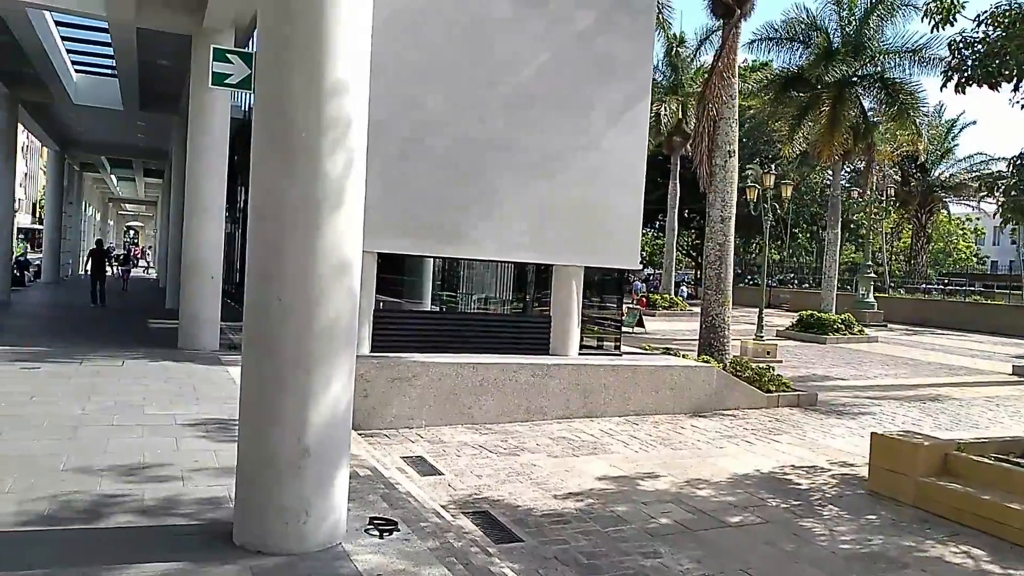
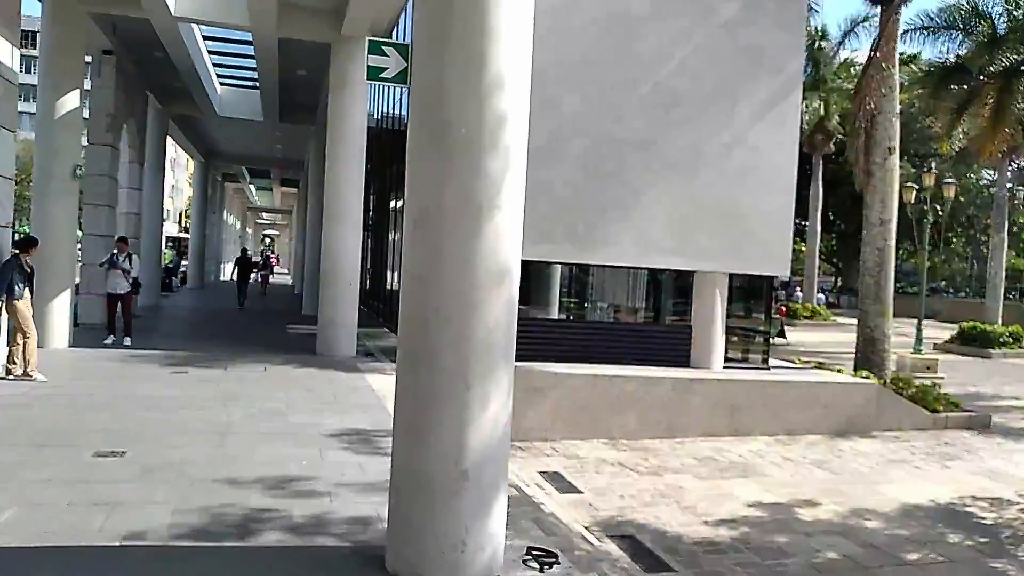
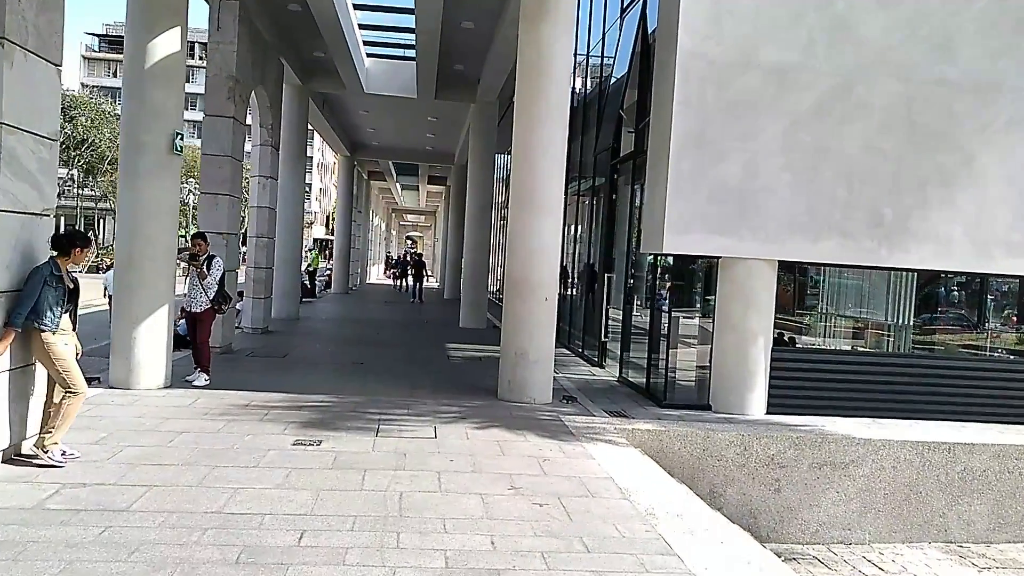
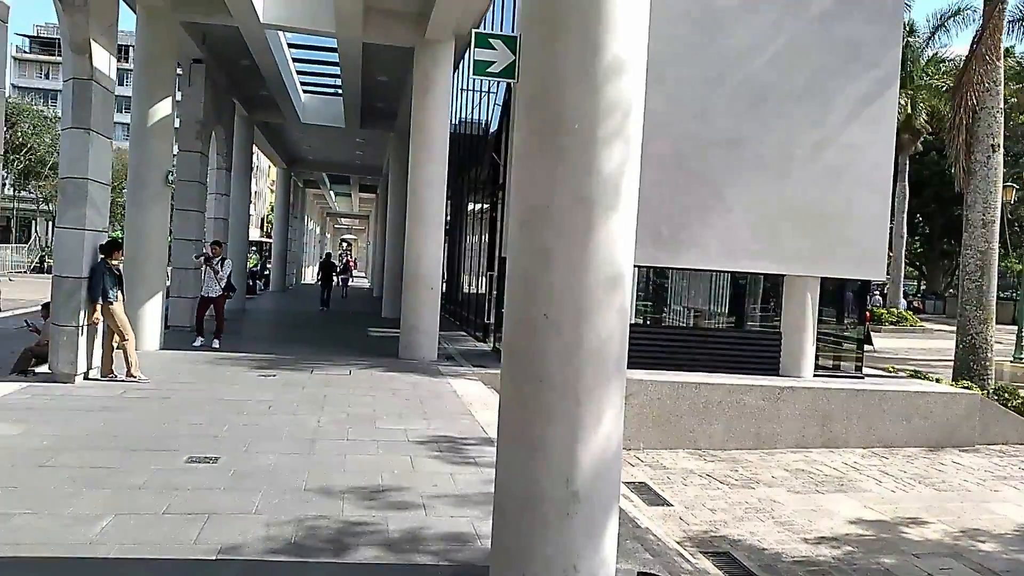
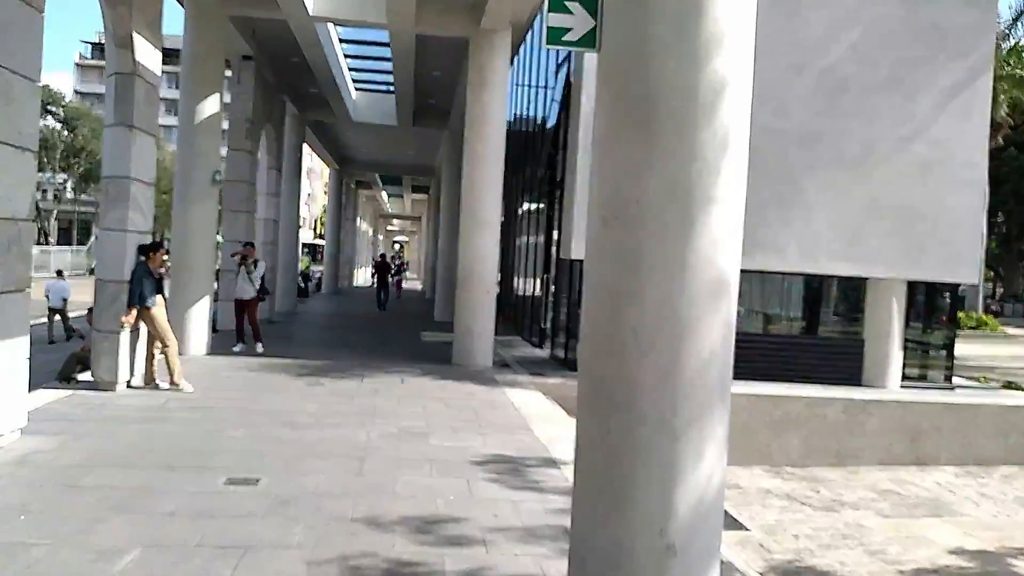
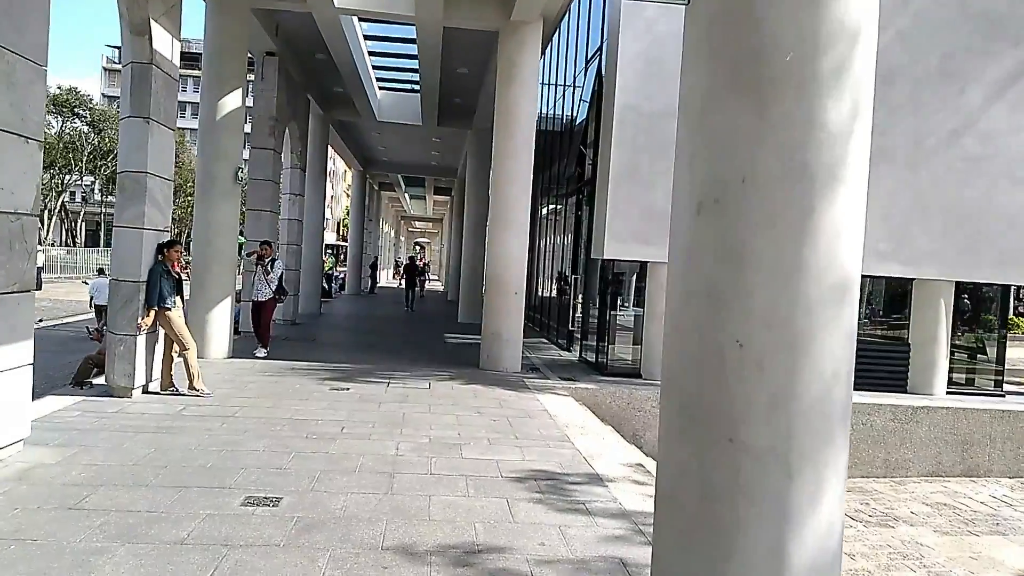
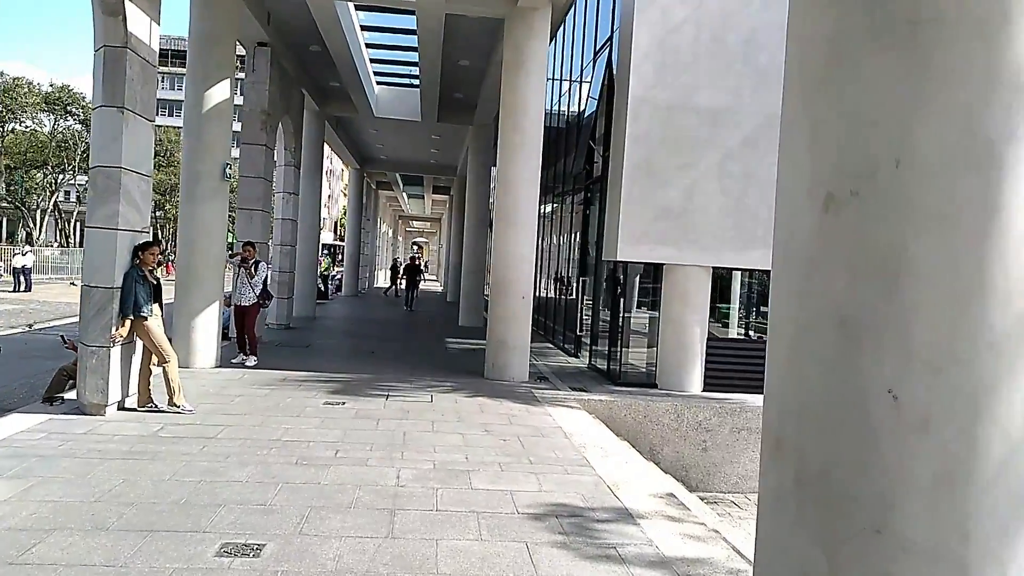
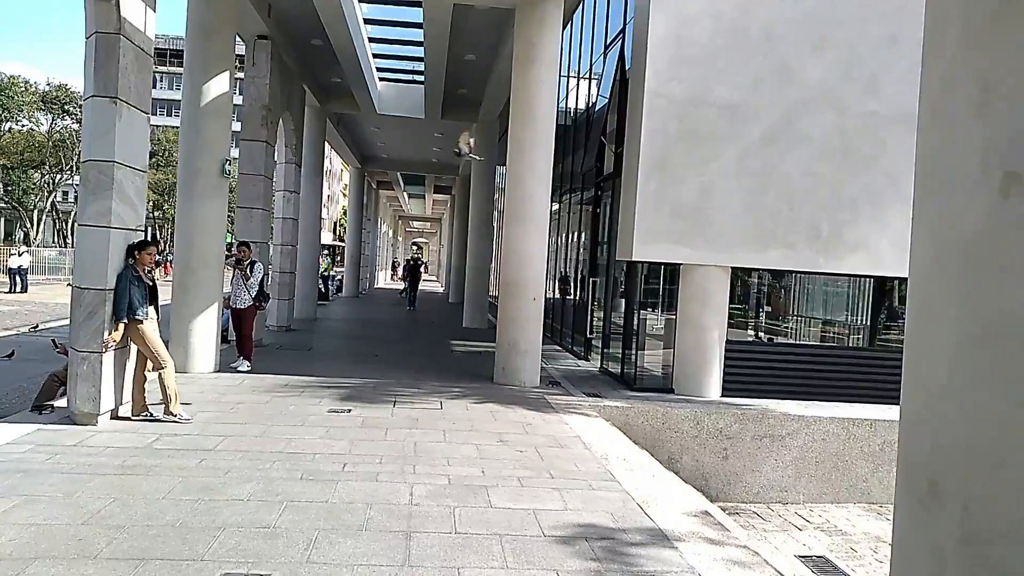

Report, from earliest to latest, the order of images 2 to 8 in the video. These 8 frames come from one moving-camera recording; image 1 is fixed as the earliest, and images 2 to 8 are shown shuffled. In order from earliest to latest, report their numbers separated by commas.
2, 4, 5, 6, 7, 8, 3
